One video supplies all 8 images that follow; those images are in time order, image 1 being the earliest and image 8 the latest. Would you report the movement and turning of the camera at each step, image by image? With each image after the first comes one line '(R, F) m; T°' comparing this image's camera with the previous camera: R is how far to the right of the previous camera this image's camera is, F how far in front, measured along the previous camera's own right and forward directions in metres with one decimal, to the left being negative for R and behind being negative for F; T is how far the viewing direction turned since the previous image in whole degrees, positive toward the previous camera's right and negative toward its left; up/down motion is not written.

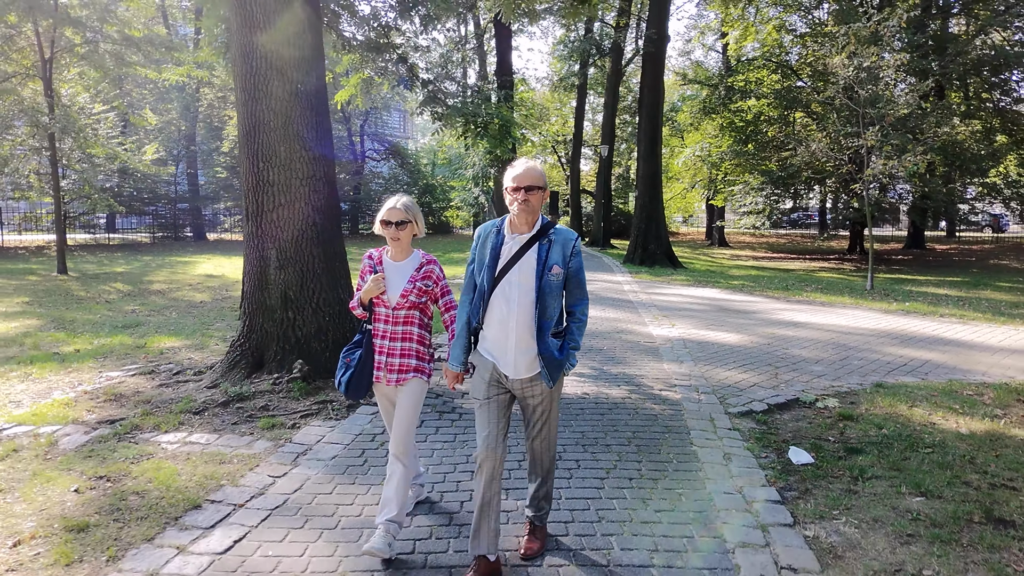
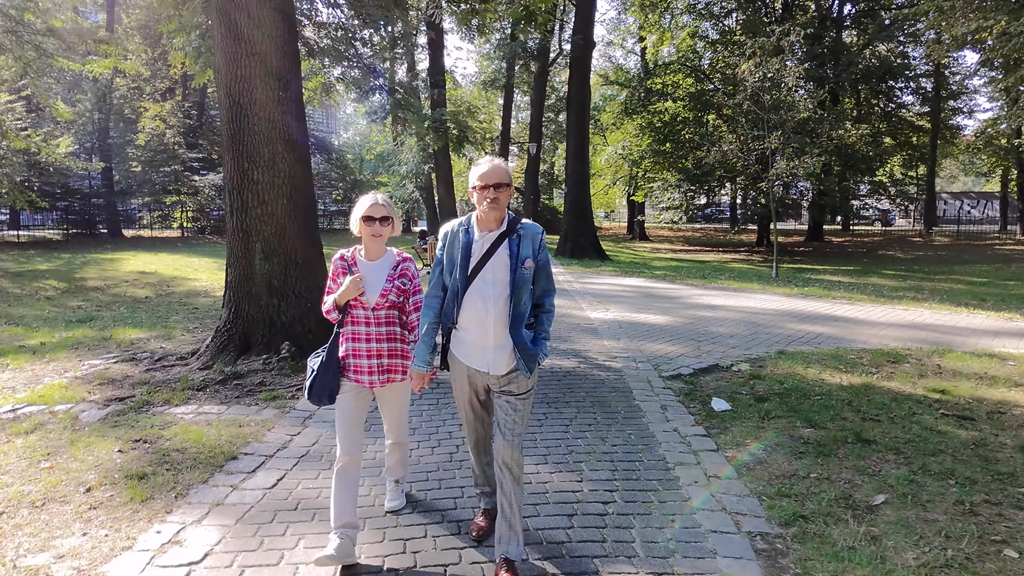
(-0.4, -0.7) m; +7°
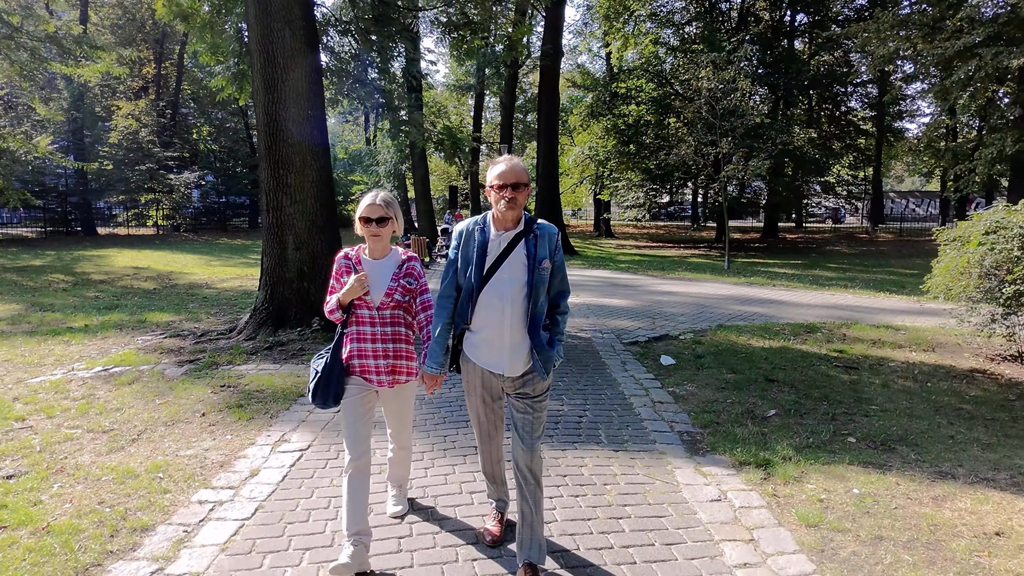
(-0.2, -1.3) m; +3°
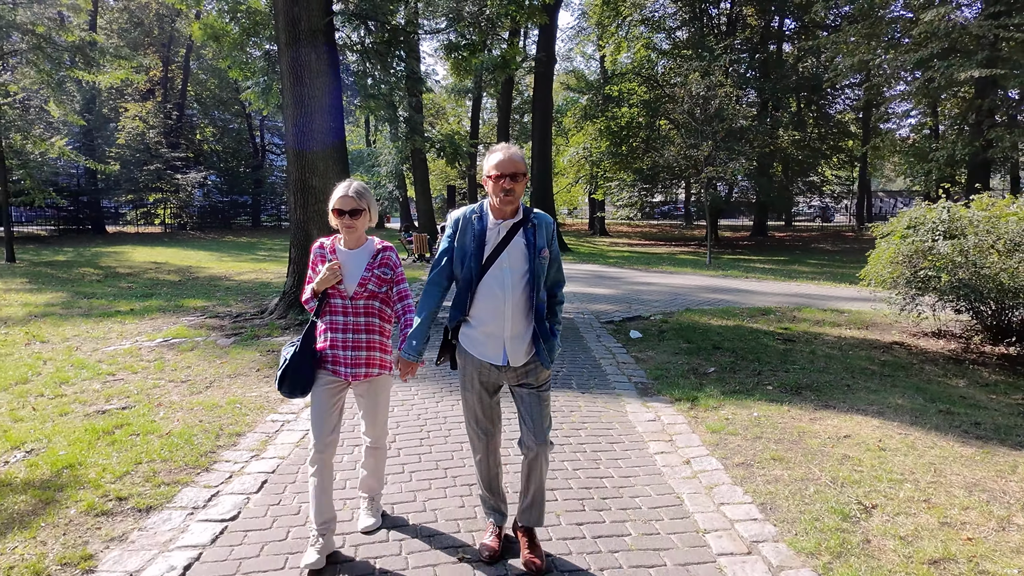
(+0.1, -1.2) m; 0°
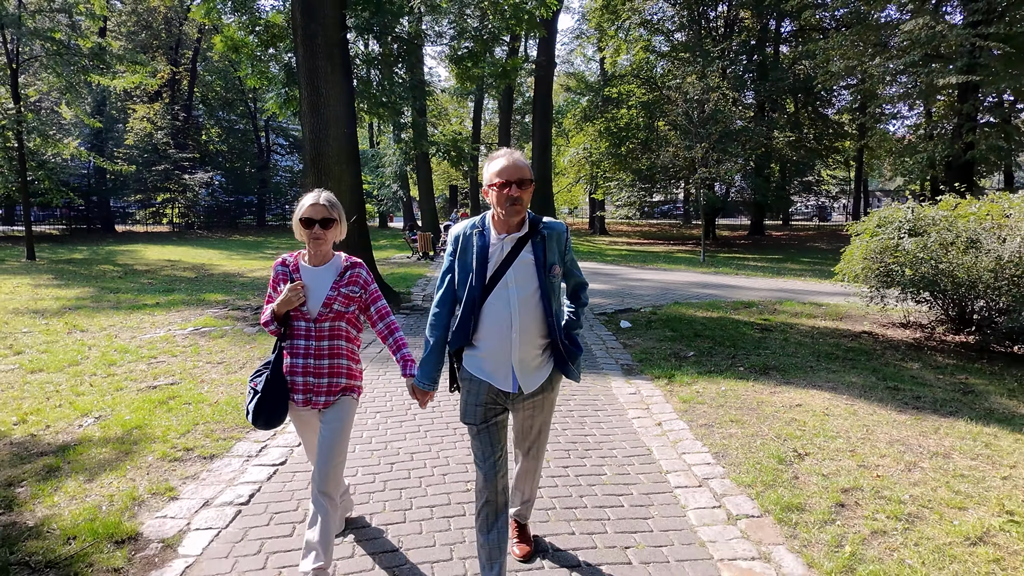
(0.0, -0.7) m; 0°
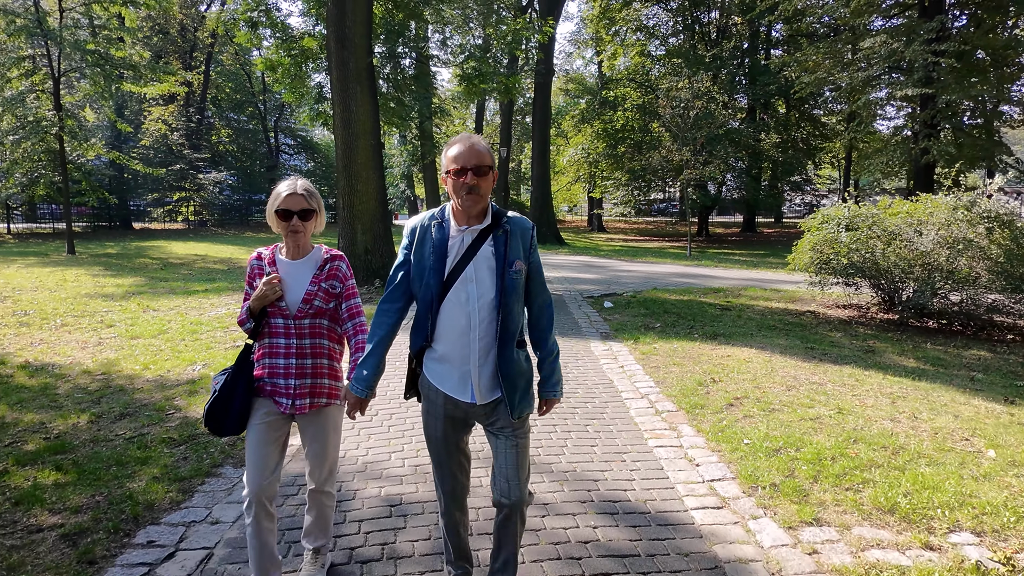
(0.0, -1.6) m; 0°
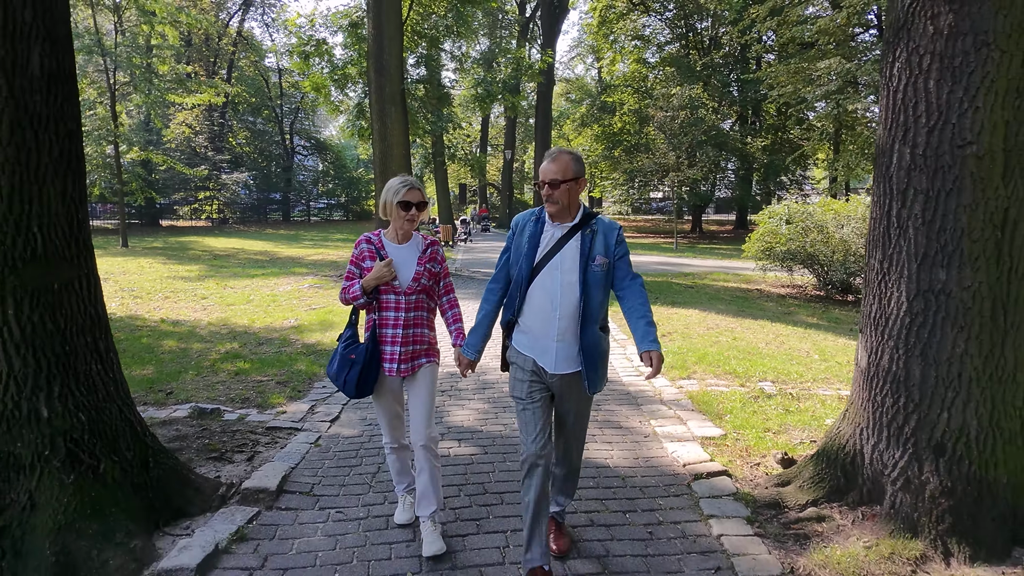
(0.0, -2.4) m; 0°
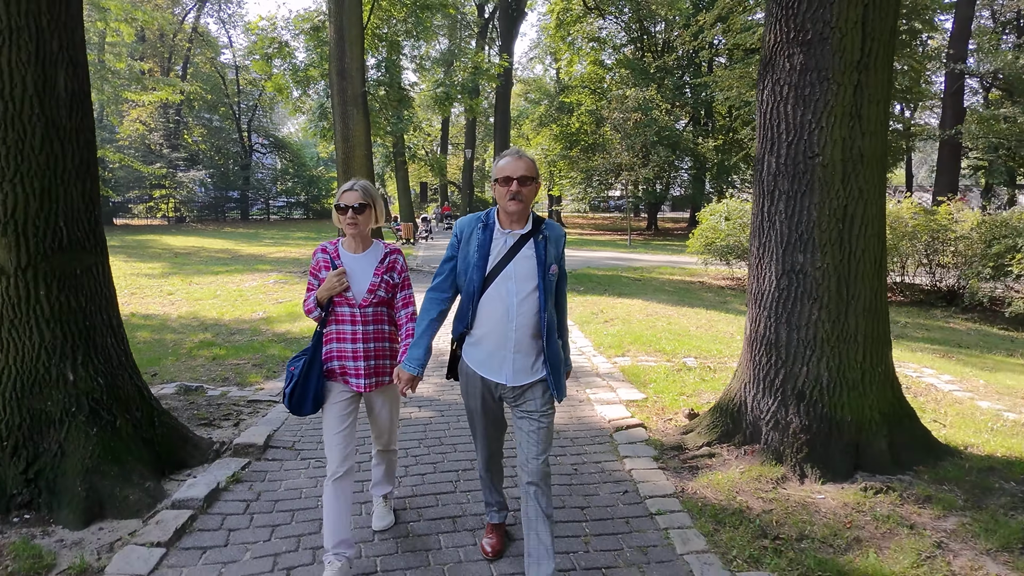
(+0.1, -0.6) m; +3°
